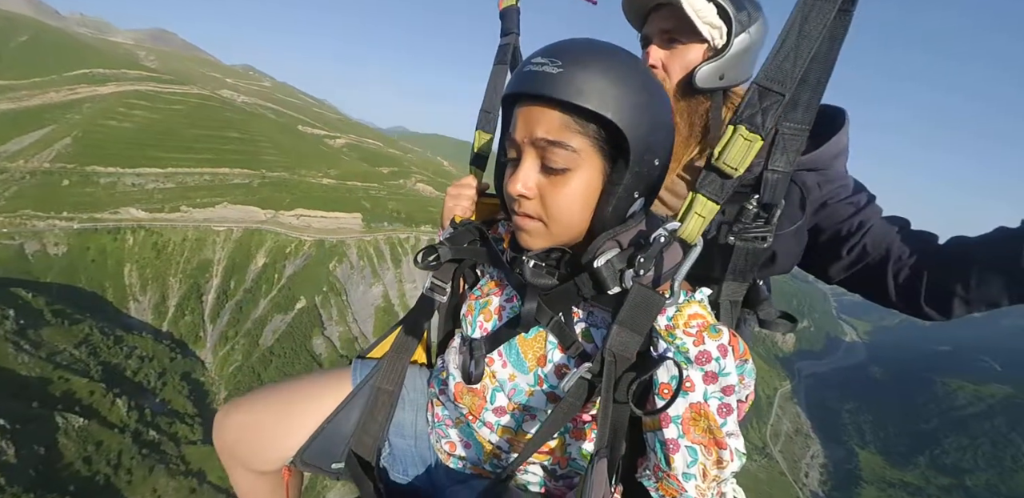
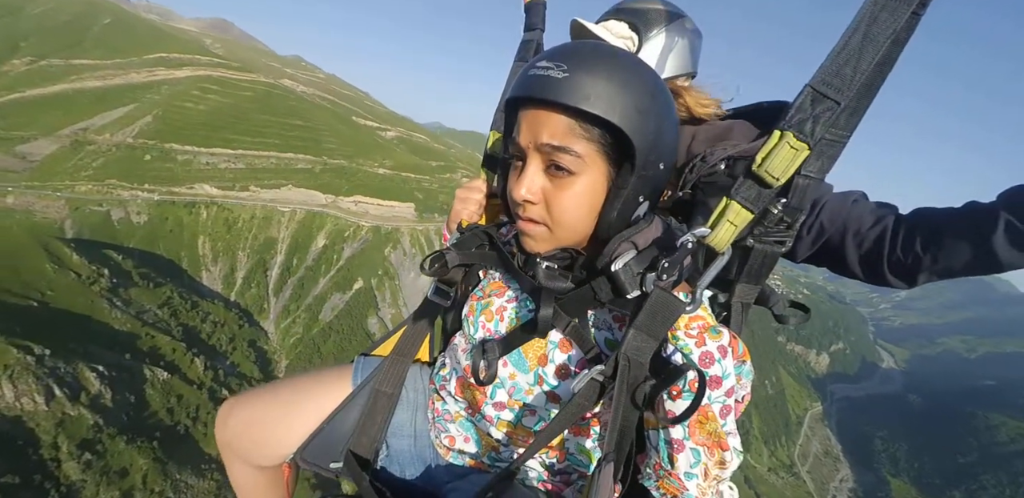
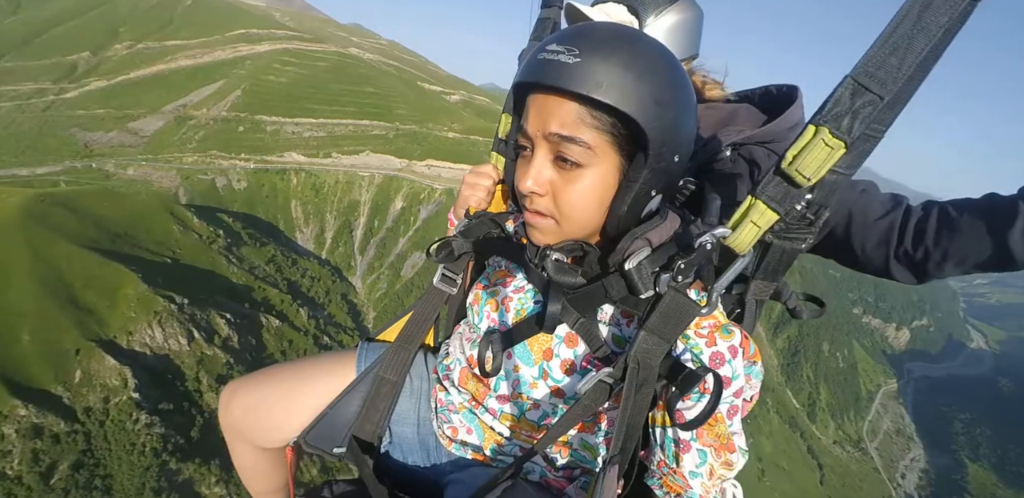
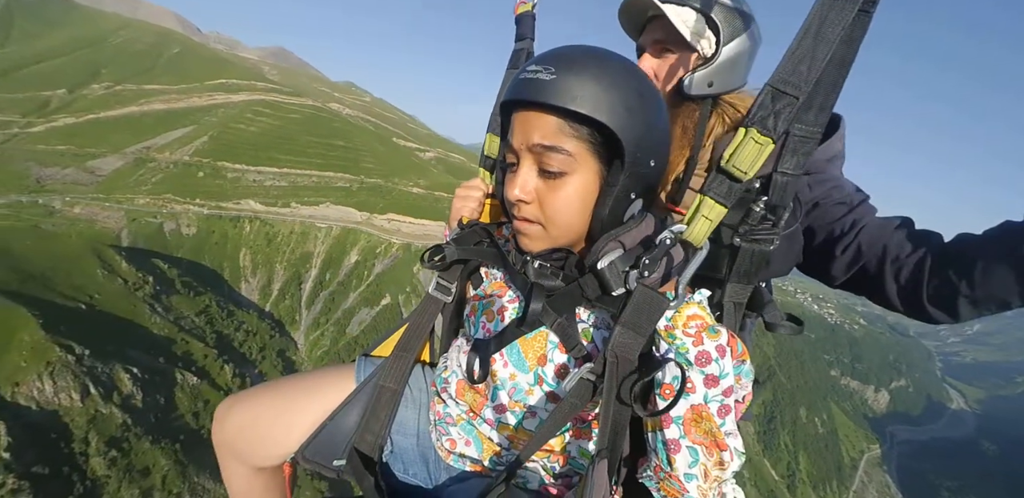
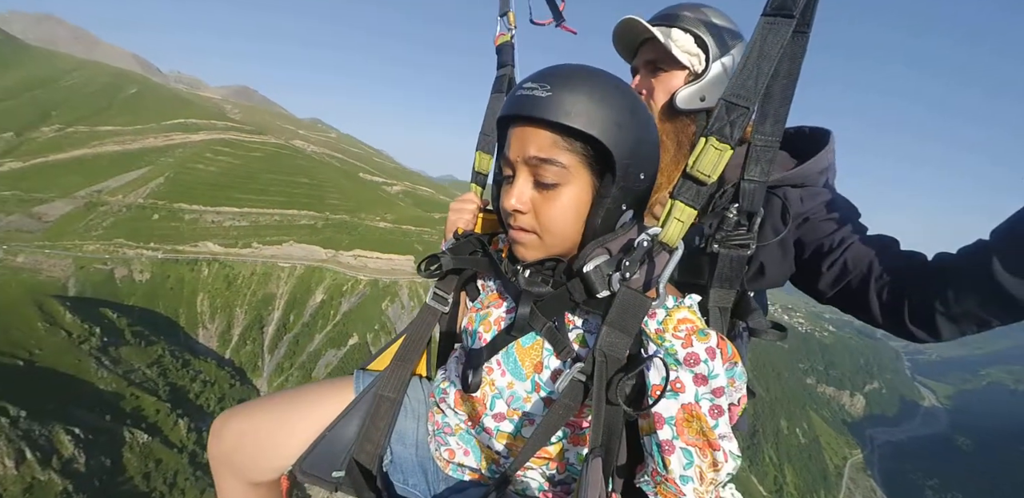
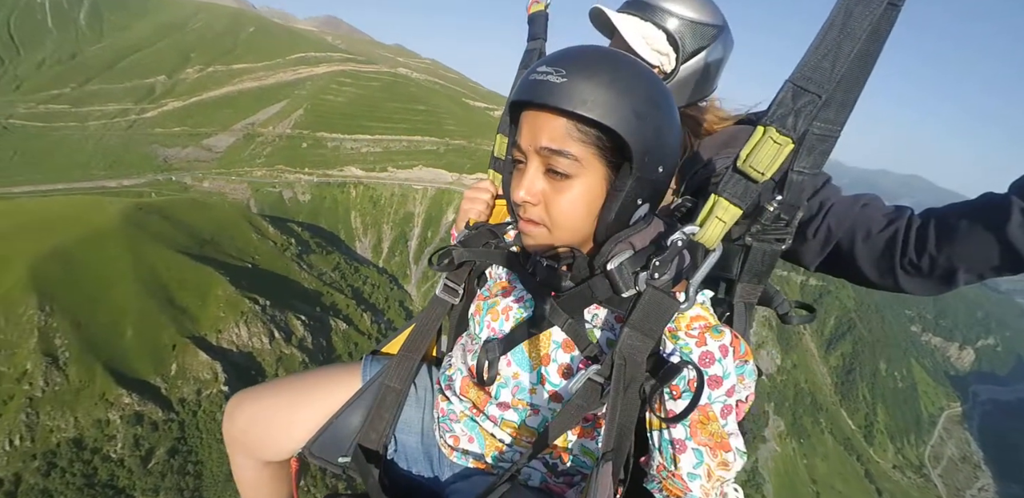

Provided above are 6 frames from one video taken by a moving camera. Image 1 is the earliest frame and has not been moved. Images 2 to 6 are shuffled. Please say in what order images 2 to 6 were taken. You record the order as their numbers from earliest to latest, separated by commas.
5, 4, 2, 3, 6
